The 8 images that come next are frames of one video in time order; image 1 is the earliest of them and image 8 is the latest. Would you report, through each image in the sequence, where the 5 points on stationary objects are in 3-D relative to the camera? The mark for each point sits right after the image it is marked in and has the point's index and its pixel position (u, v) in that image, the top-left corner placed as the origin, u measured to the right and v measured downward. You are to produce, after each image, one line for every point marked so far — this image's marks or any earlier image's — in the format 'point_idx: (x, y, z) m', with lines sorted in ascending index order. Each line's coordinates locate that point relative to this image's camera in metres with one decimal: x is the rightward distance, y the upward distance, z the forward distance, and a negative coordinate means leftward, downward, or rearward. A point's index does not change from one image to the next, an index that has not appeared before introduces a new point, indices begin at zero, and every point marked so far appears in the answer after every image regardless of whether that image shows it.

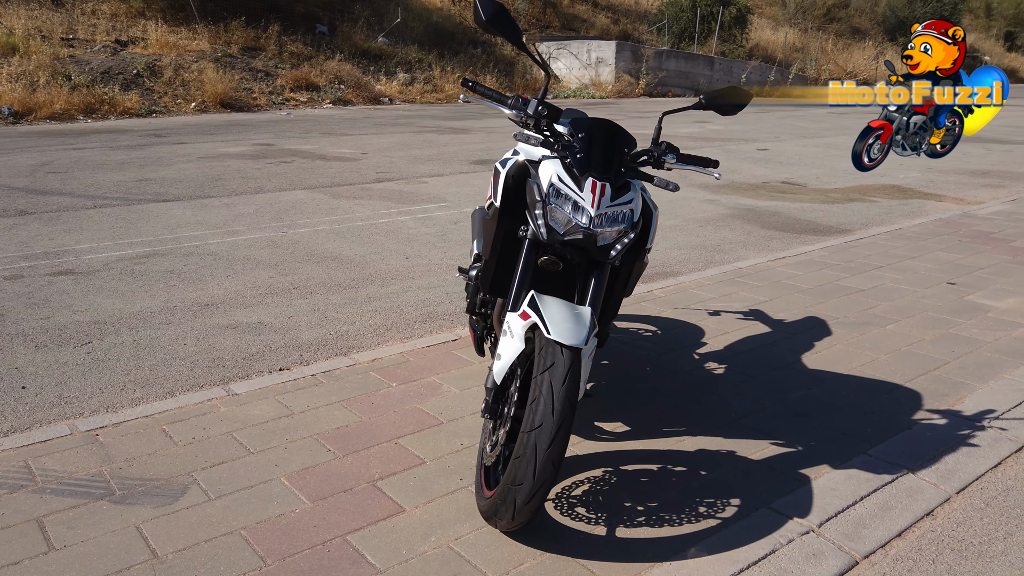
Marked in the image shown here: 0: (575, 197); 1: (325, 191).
0: (+0.2, +0.3, +3.0) m
1: (-2.6, +1.3, +10.8) m
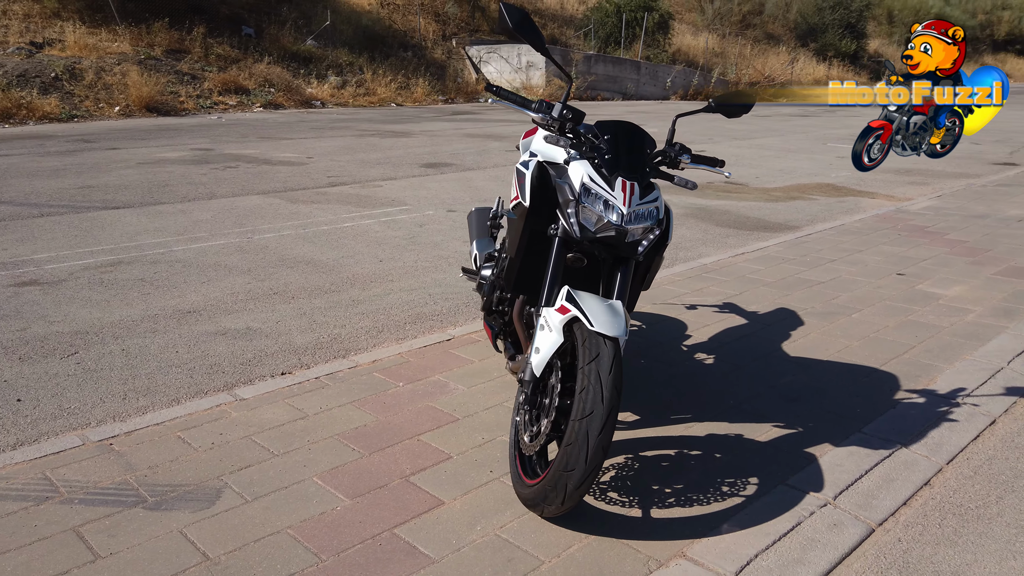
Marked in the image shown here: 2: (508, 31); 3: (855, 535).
0: (+0.4, +0.4, +3.1) m
1: (-3.2, +1.3, +10.7) m
2: (0.0, +1.1, +3.3) m
3: (+1.3, -1.0, +3.1) m
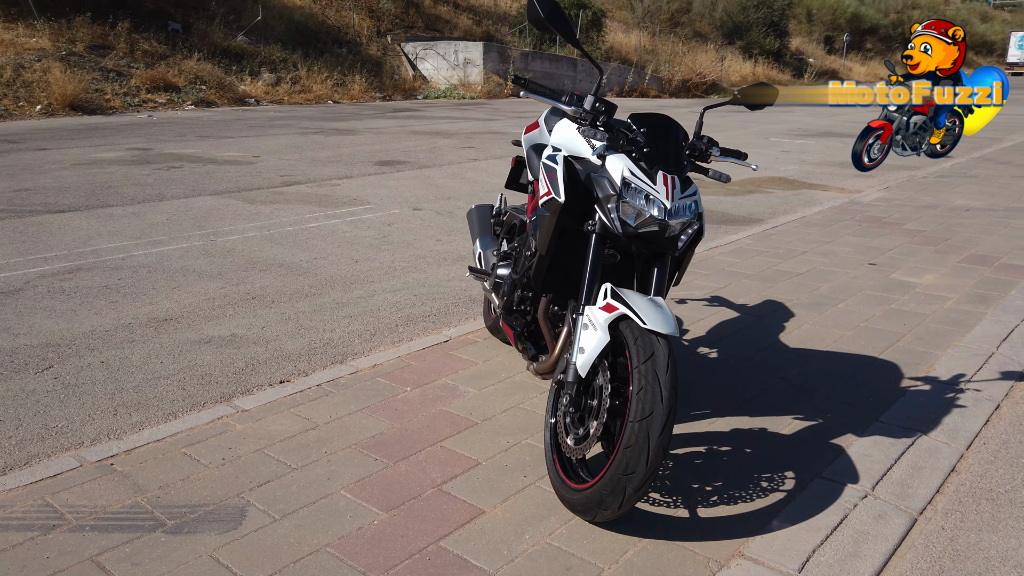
0: (+0.5, +0.4, +3.1) m
1: (-3.7, +1.2, +10.3) m
2: (+0.1, +1.1, +3.2) m
3: (+1.5, -0.9, +3.1) m
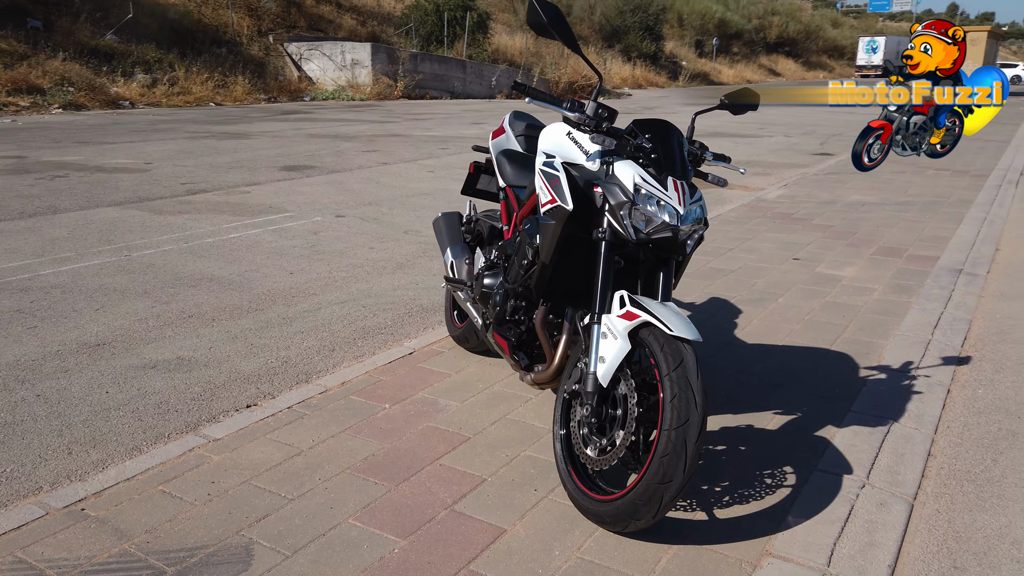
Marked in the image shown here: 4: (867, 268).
0: (+0.6, +0.4, +3.1) m
1: (-4.6, +1.0, +9.6) m
2: (+0.1, +1.1, +3.2) m
3: (+1.6, -0.9, +3.2) m
4: (+3.3, +0.2, +7.3) m
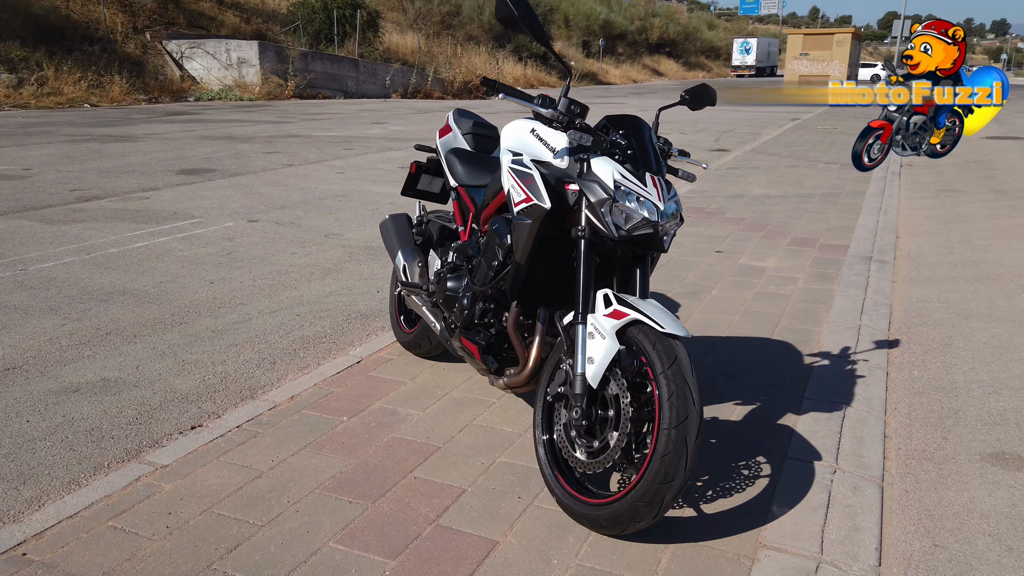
0: (+0.5, +0.4, +3.0) m
1: (-5.5, +0.8, +8.8) m
2: (0.0, +1.1, +3.1) m
3: (+1.5, -0.9, +3.3) m
4: (+2.7, +0.3, +7.6) m
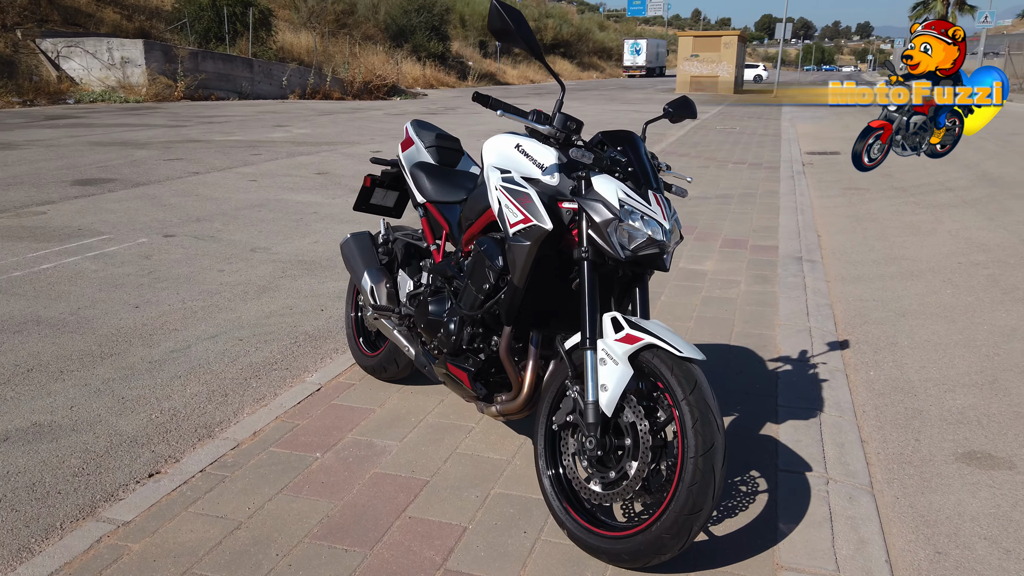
0: (+0.5, +0.3, +2.9) m
1: (-6.2, +0.5, +8.0) m
2: (0.0, +1.0, +2.9) m
3: (+1.5, -0.9, +3.4) m
4: (+2.1, +0.3, +7.8) m
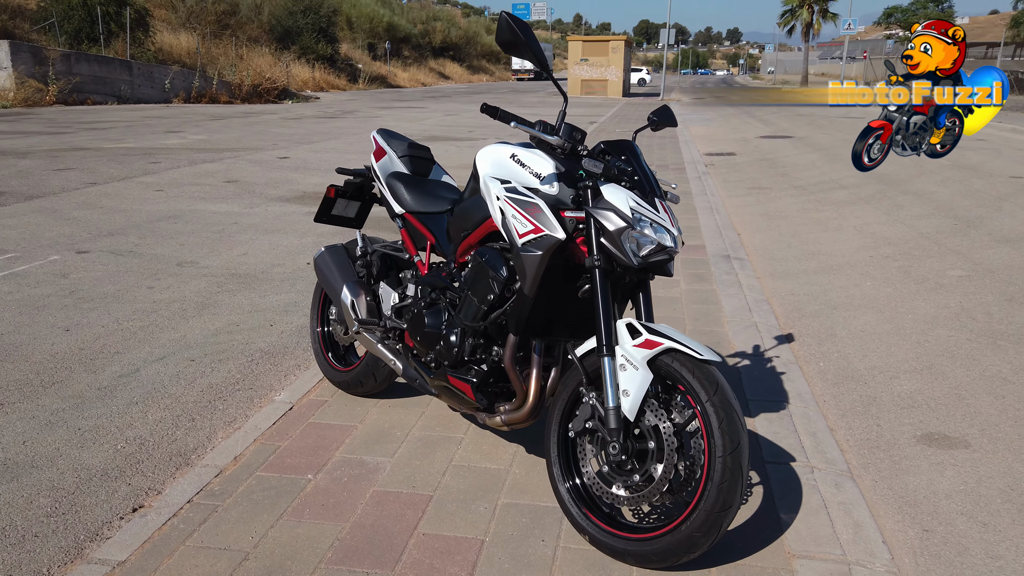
0: (+0.6, +0.3, +3.0) m
1: (-6.8, +0.2, +7.1) m
2: (0.0, +0.9, +2.9) m
3: (+1.6, -0.9, +3.6) m
4: (+1.5, +0.3, +8.0) m
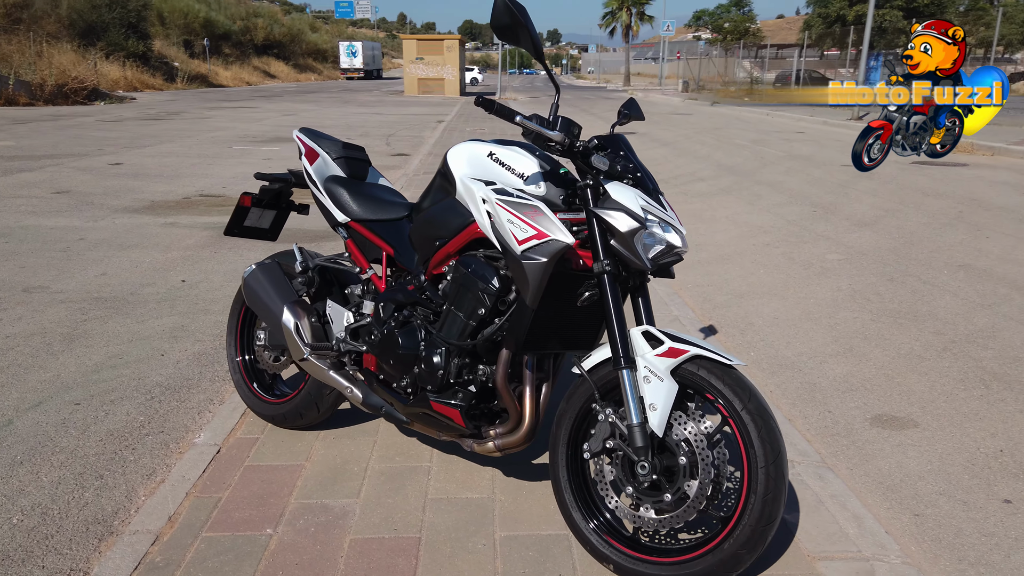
0: (+0.5, +0.2, +2.8) m
1: (-7.4, -0.2, +5.4) m
2: (0.0, +0.9, +2.6) m
3: (+1.5, -0.9, +3.6) m
4: (+0.5, +0.3, +7.9) m
